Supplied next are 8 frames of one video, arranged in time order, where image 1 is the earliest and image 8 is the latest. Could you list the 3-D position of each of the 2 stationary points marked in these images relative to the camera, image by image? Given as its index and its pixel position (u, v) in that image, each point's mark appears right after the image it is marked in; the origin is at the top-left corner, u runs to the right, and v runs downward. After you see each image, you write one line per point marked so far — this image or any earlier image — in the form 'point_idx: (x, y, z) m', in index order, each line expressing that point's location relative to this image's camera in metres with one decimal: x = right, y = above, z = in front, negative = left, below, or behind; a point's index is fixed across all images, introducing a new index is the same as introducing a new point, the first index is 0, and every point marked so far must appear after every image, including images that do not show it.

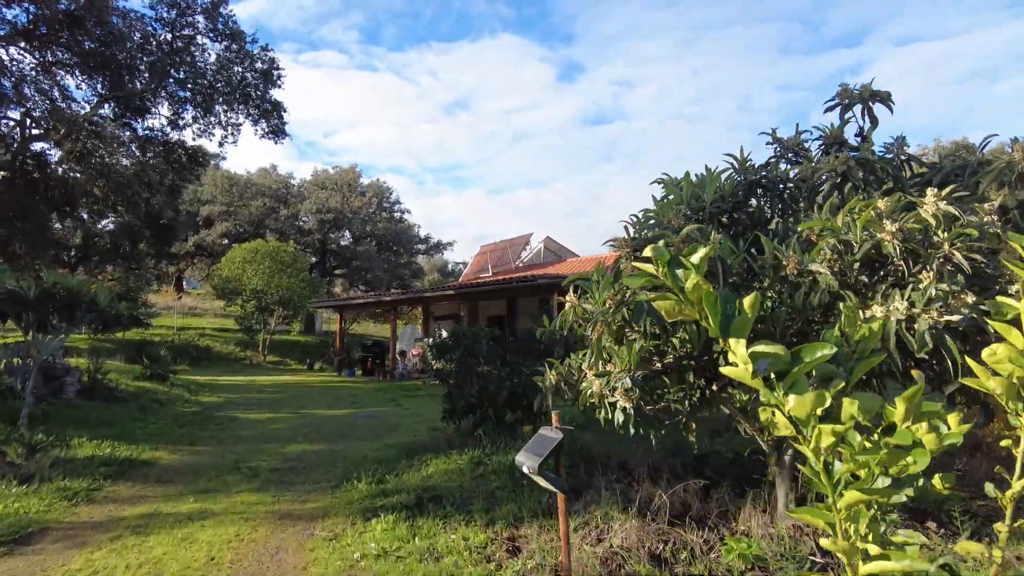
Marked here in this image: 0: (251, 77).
0: (-4.5, +3.7, +11.4) m
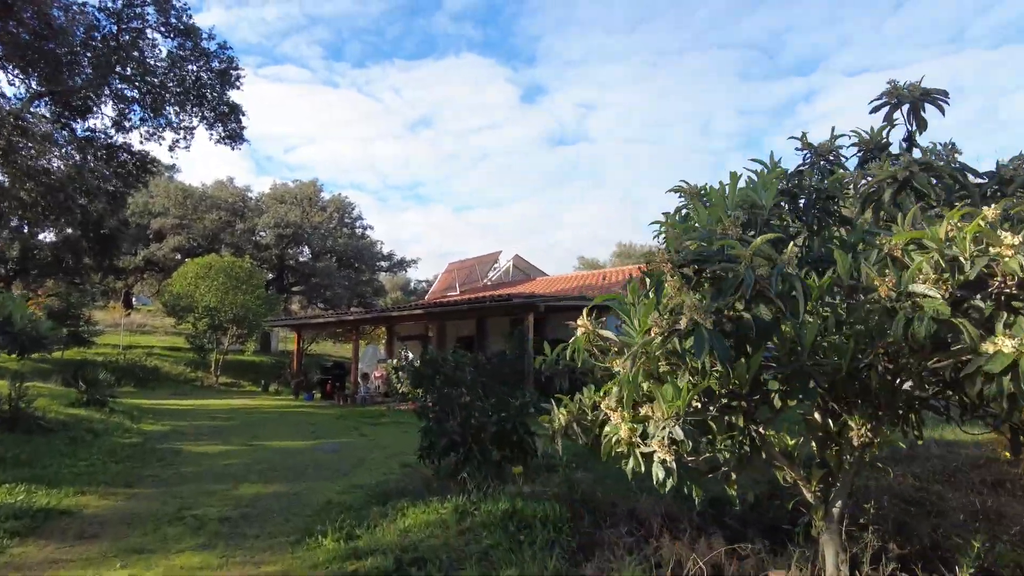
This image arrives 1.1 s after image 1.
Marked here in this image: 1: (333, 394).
0: (-4.9, +3.4, +10.5) m
1: (-4.9, -2.9, +17.9) m
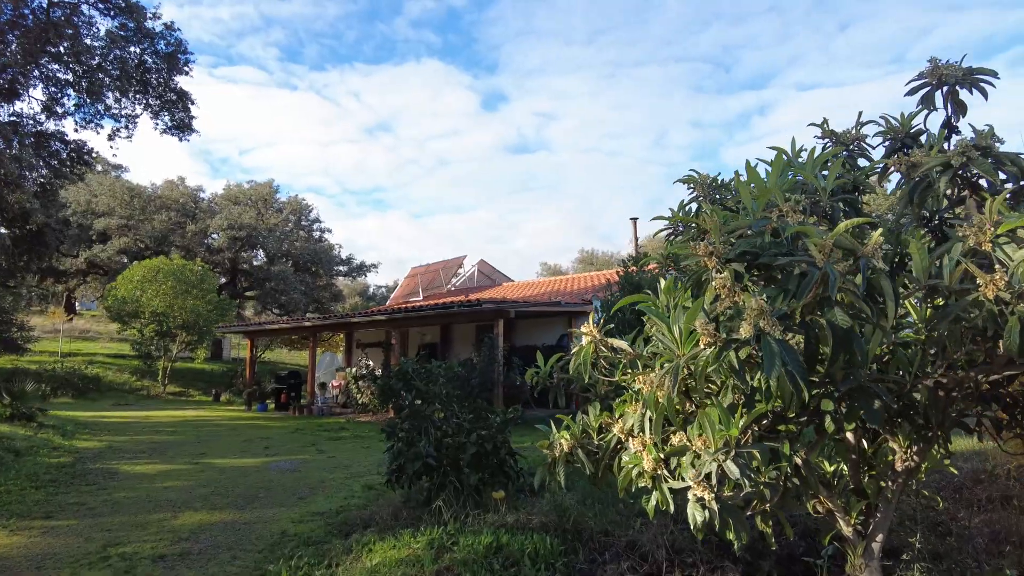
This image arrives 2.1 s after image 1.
0: (-5.3, +3.3, +9.6) m
1: (-5.8, -3.0, +17.0) m
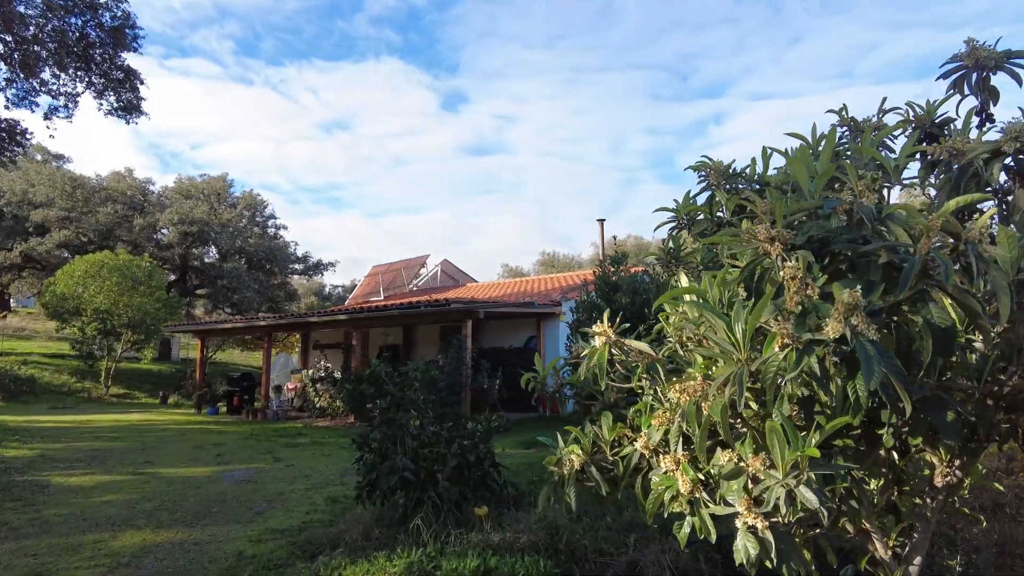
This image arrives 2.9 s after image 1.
0: (-5.6, +3.4, +8.8) m
1: (-6.7, -2.9, +16.1) m
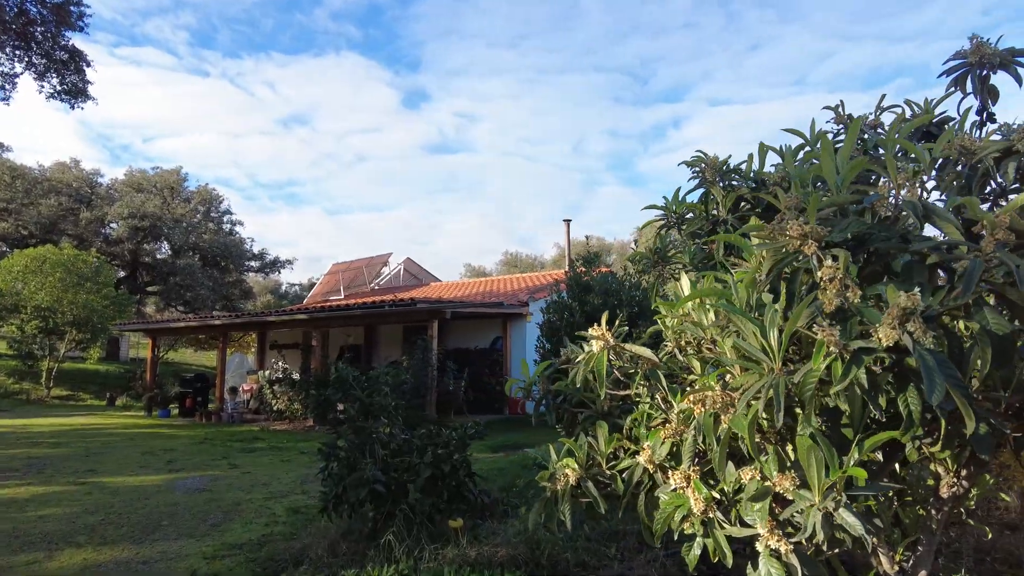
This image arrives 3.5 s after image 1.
0: (-6.0, +3.5, +8.3) m
1: (-7.5, -2.9, +15.5) m
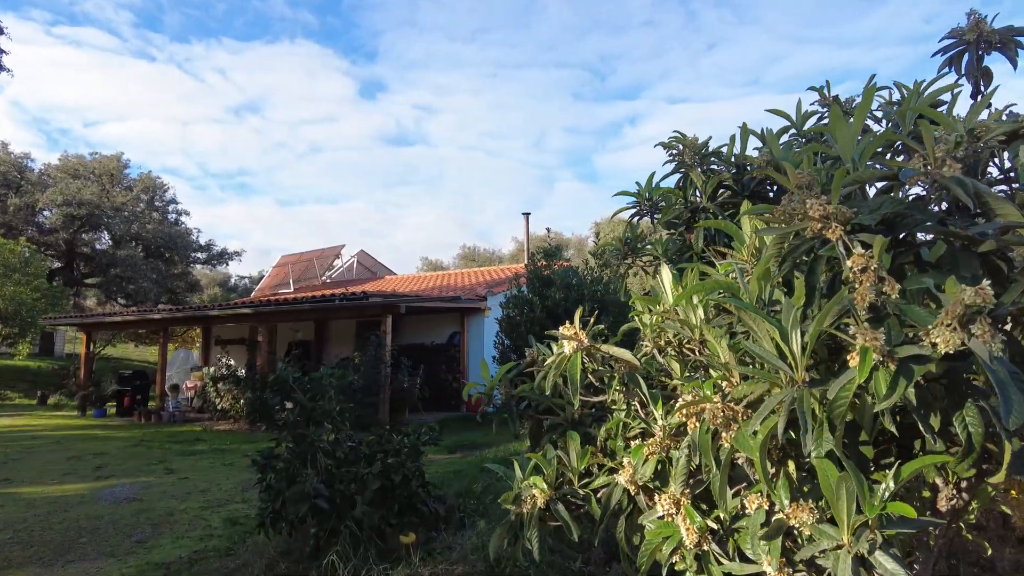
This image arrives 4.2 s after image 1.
0: (-6.4, +3.6, +7.5) m
1: (-8.5, -2.7, +14.6) m
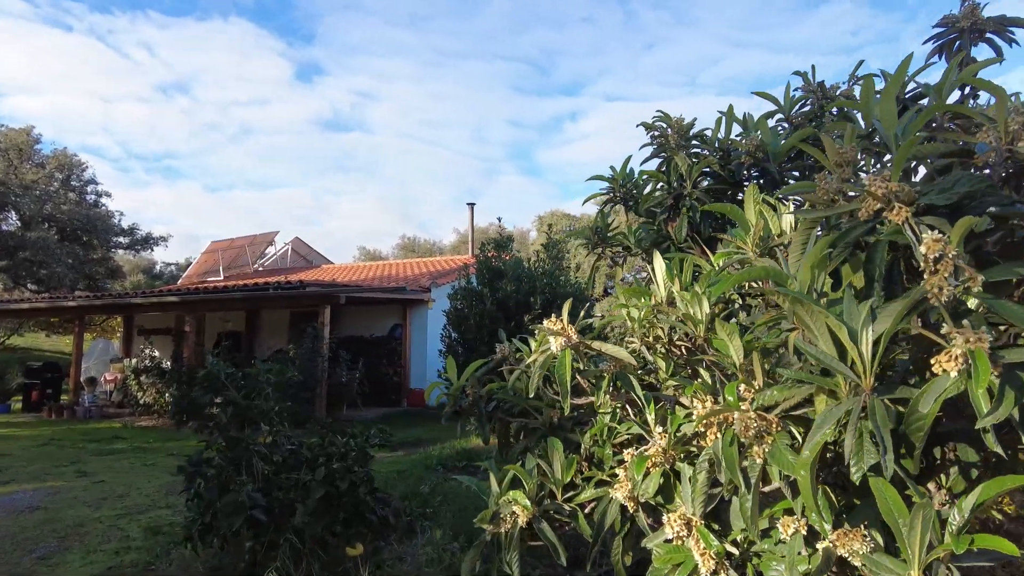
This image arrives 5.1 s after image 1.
0: (-6.9, +3.8, +6.5) m
1: (-9.7, -2.4, +13.5) m
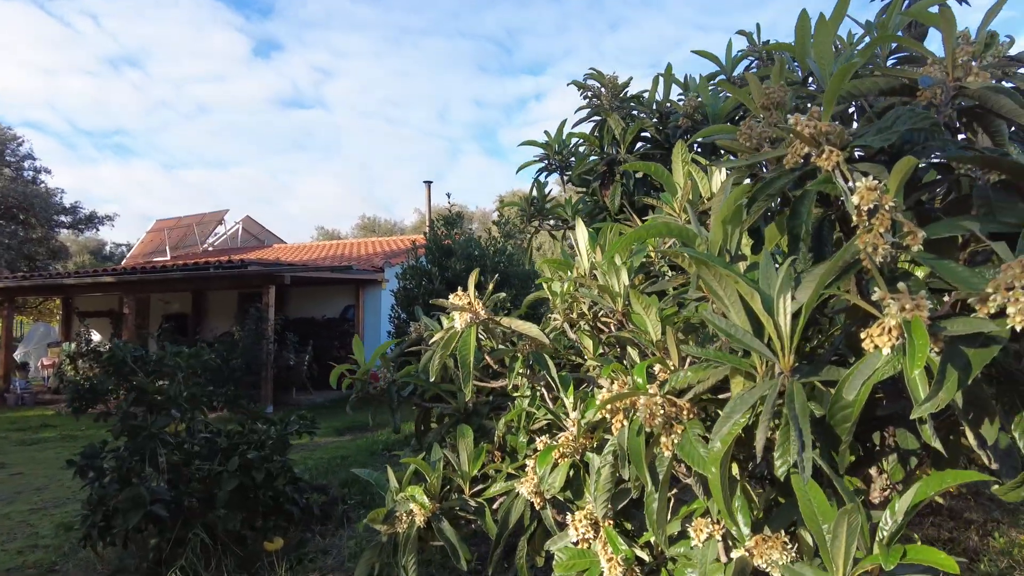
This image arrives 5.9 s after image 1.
0: (-7.4, +4.0, +5.8) m
1: (-10.6, -2.0, +12.8) m
